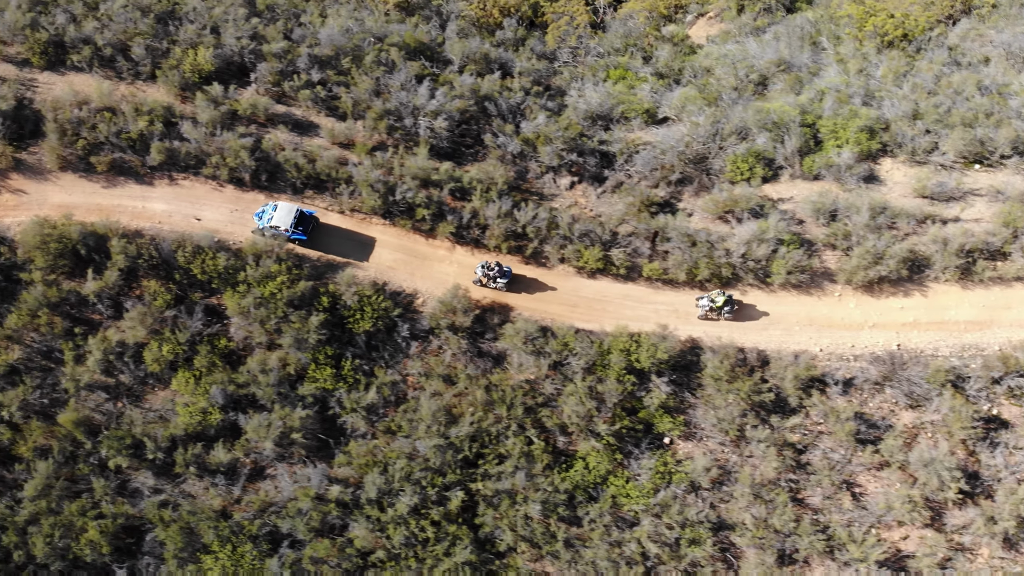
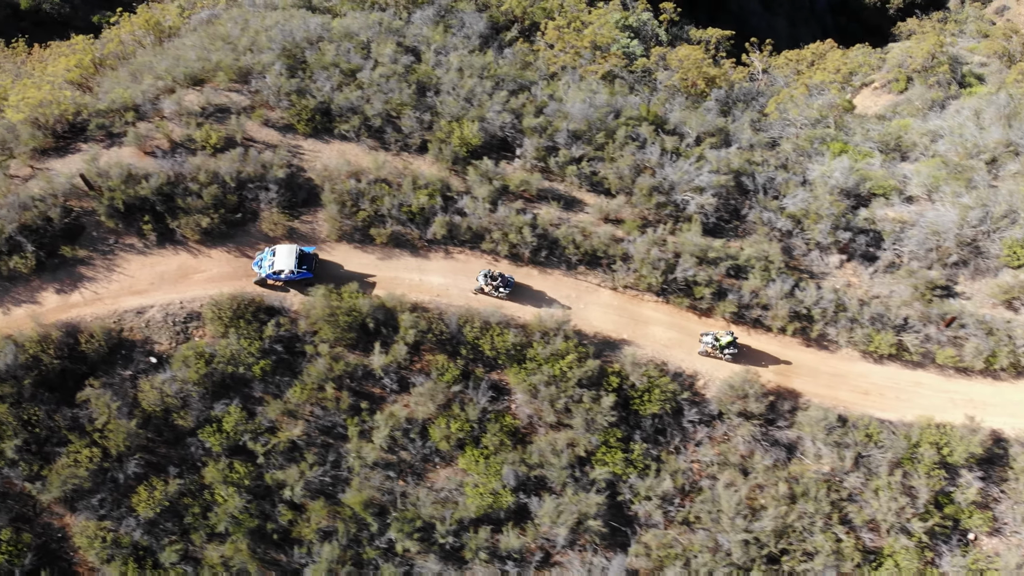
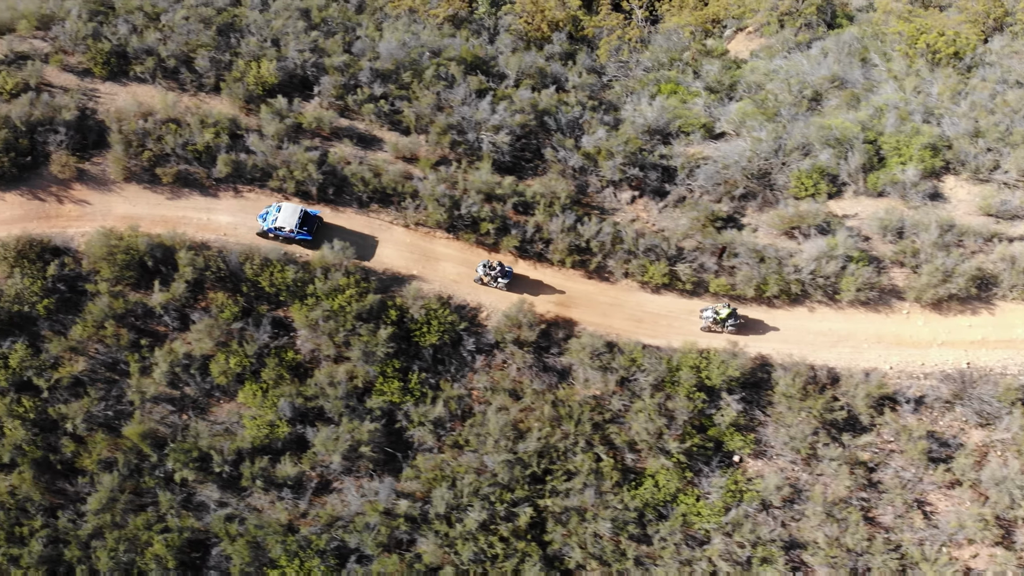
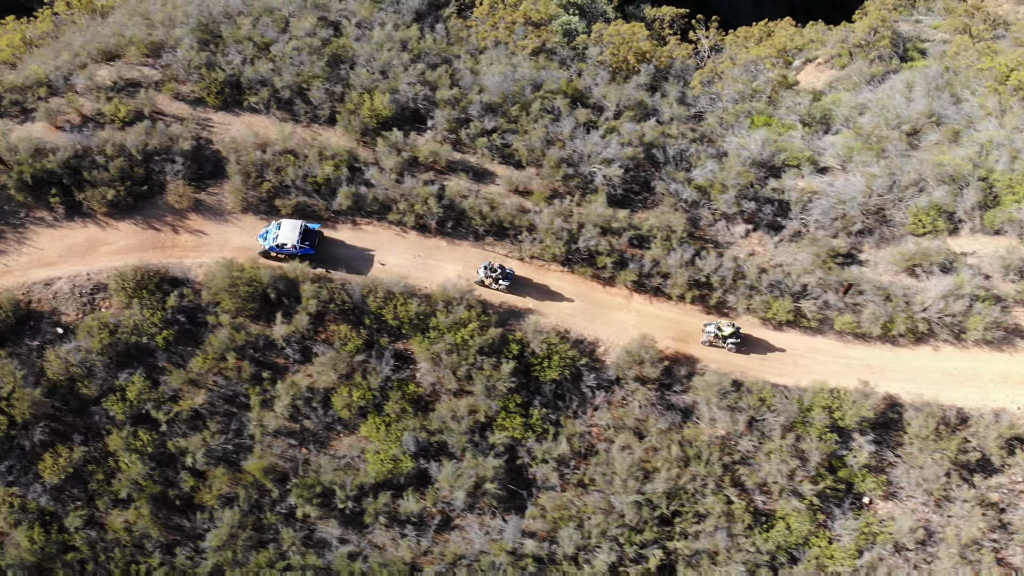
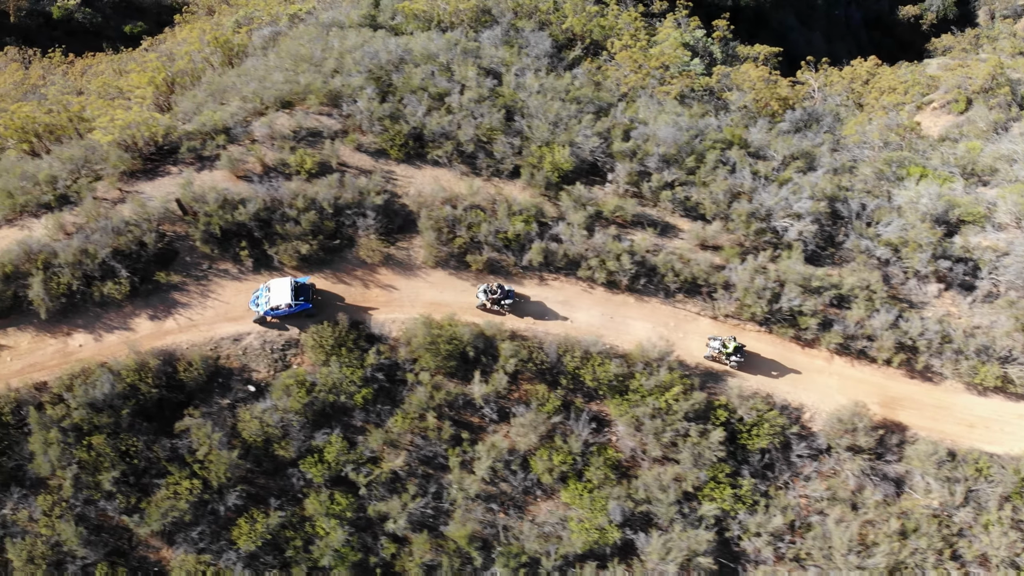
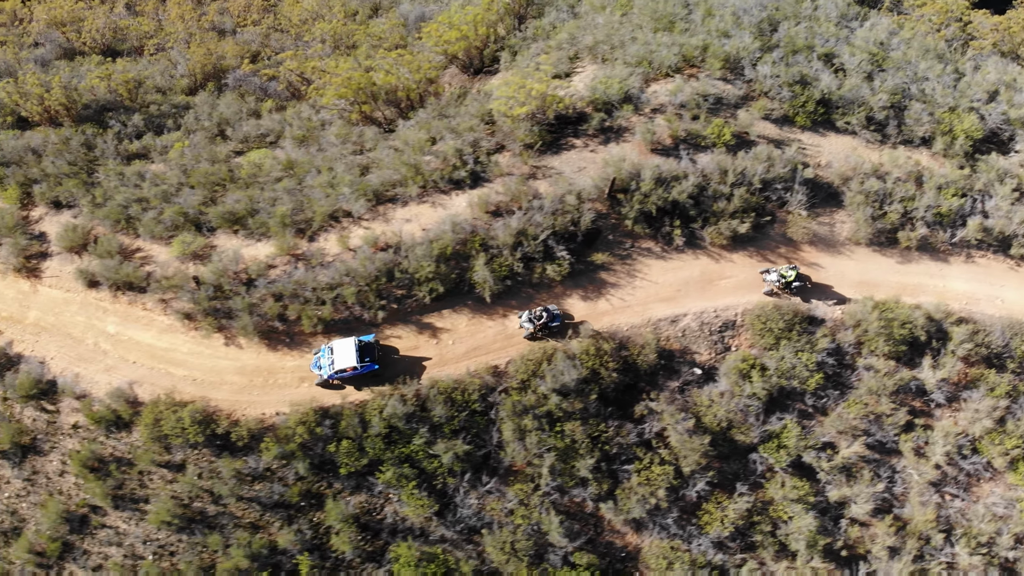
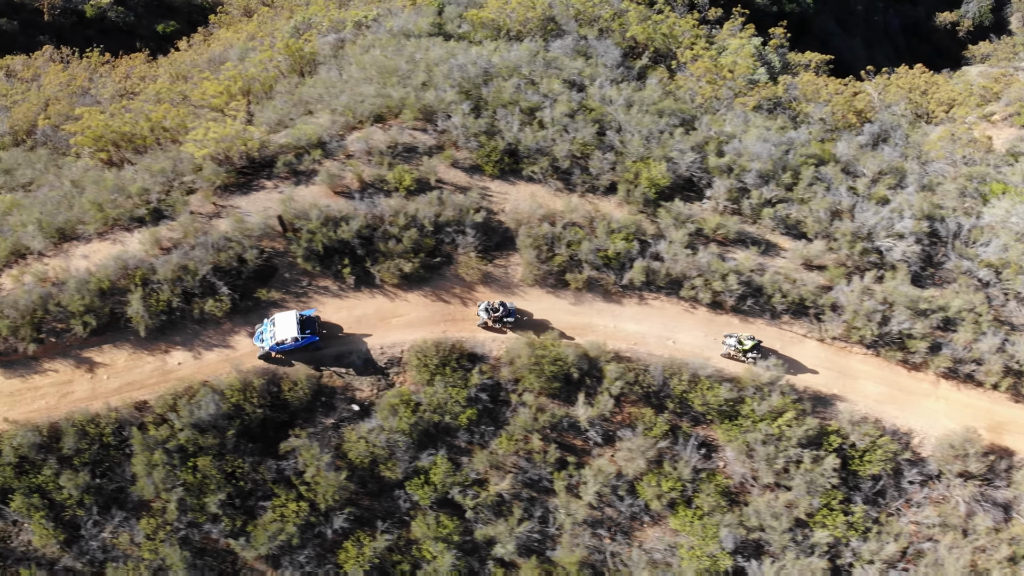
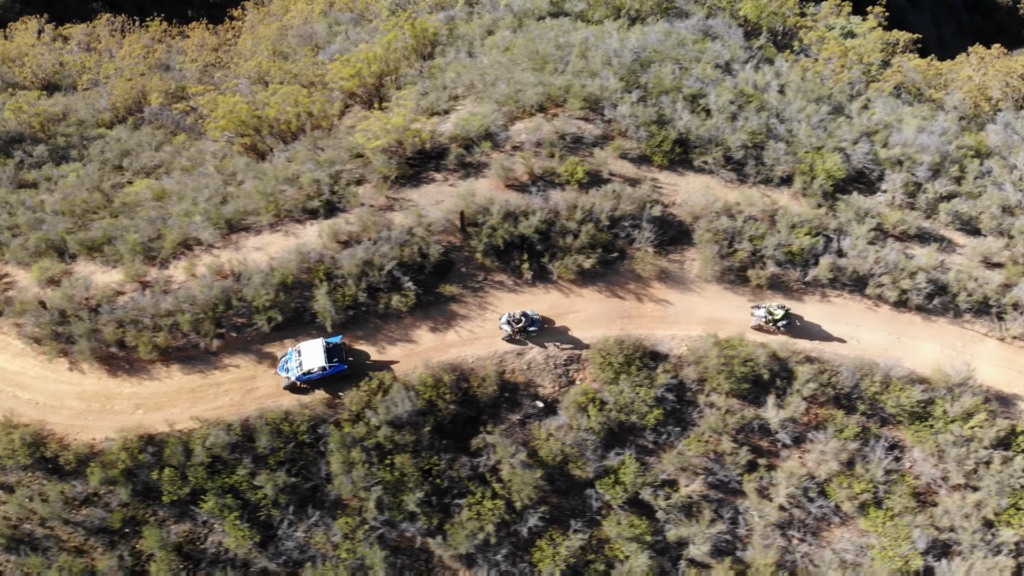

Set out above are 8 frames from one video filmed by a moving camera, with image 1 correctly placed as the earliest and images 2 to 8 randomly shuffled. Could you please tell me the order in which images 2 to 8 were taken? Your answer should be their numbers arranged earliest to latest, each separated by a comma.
3, 4, 2, 5, 7, 8, 6
